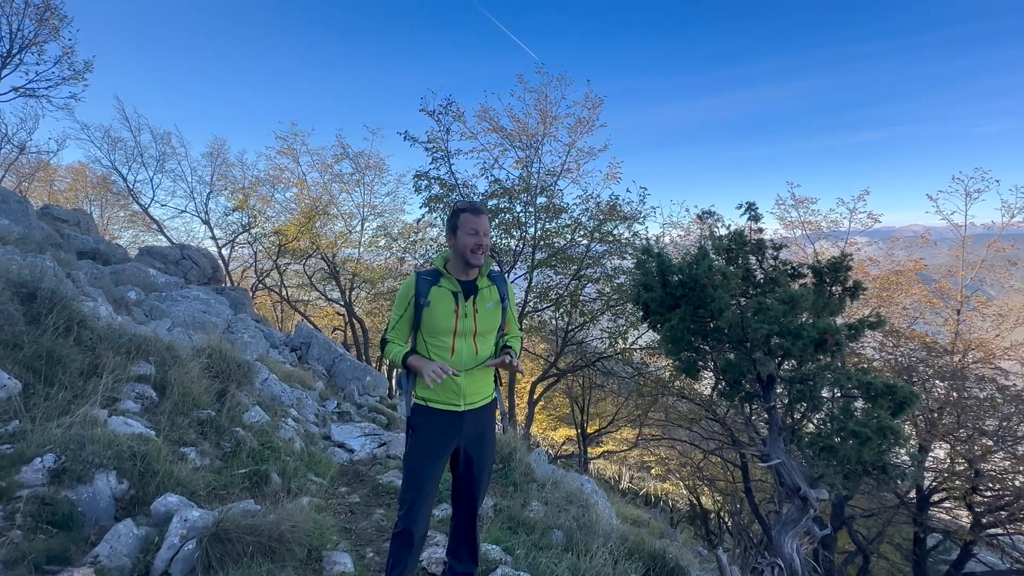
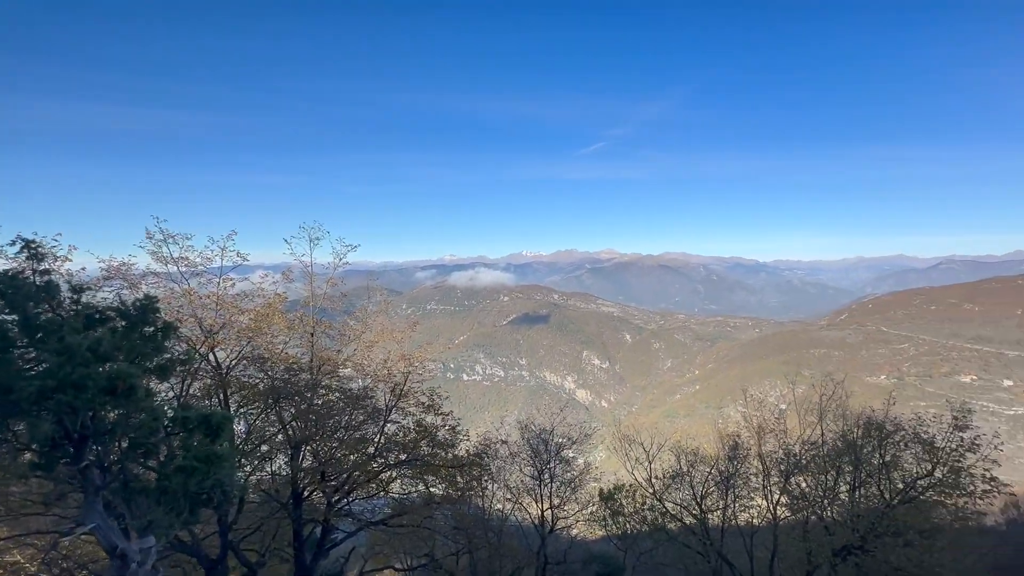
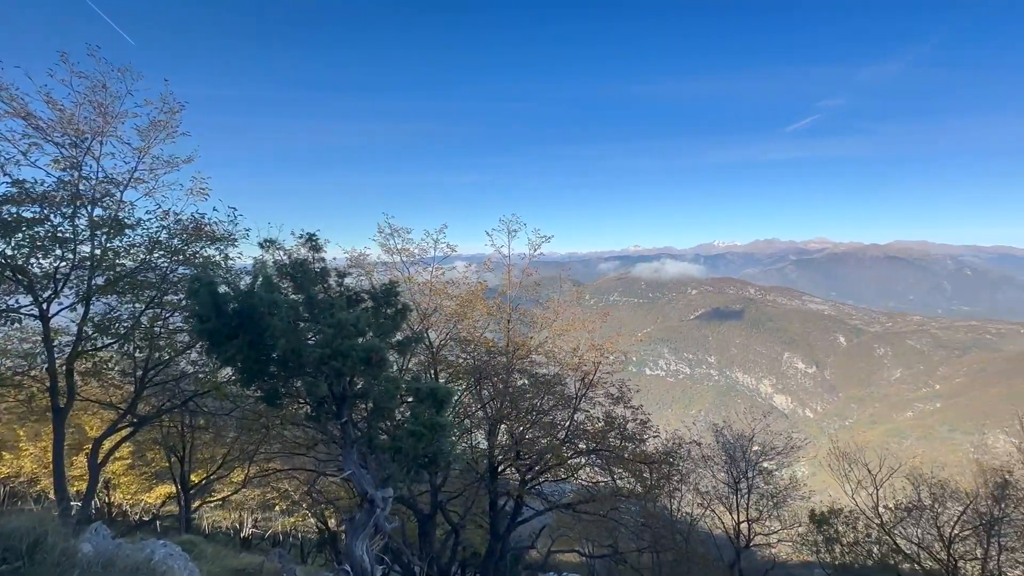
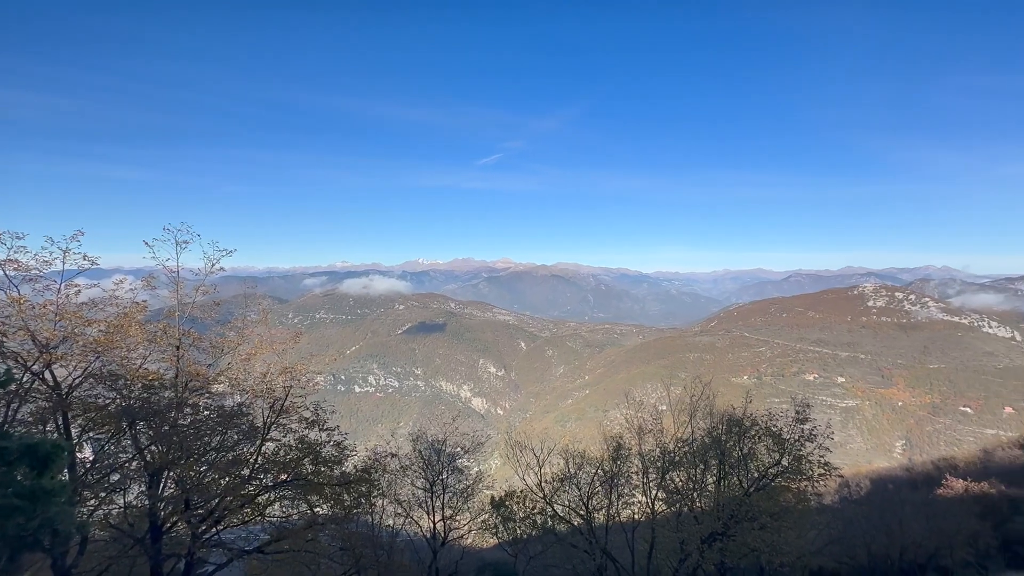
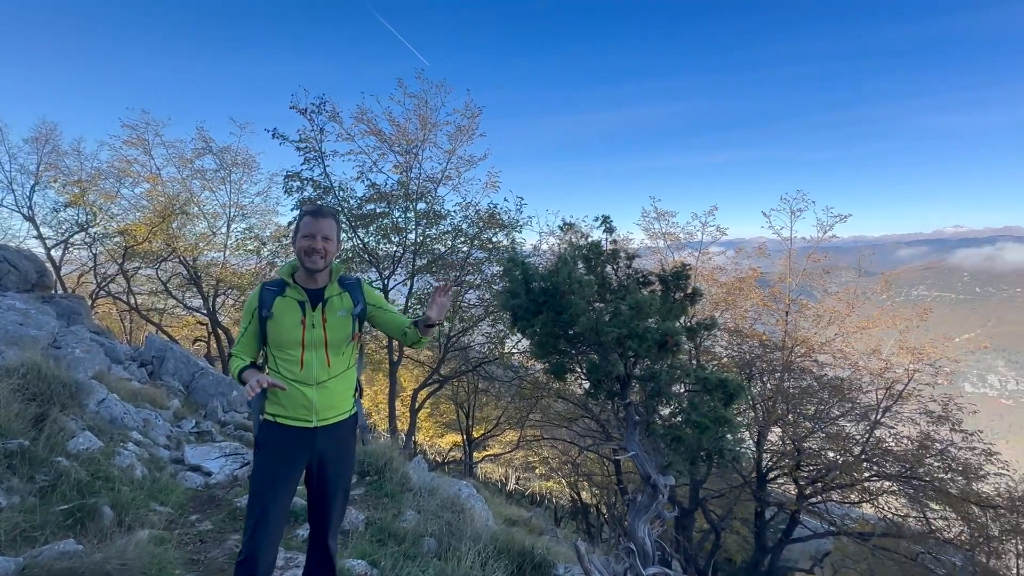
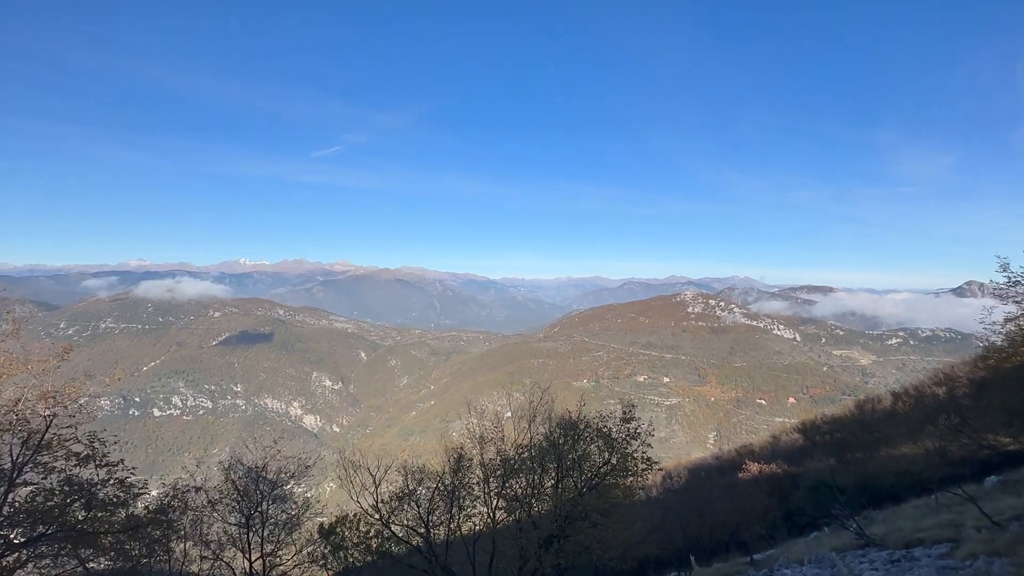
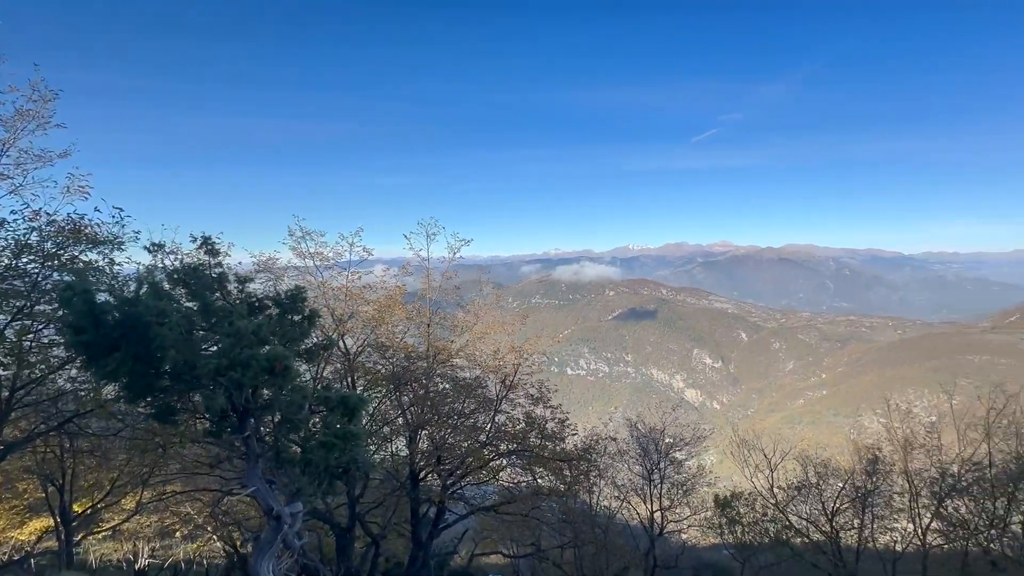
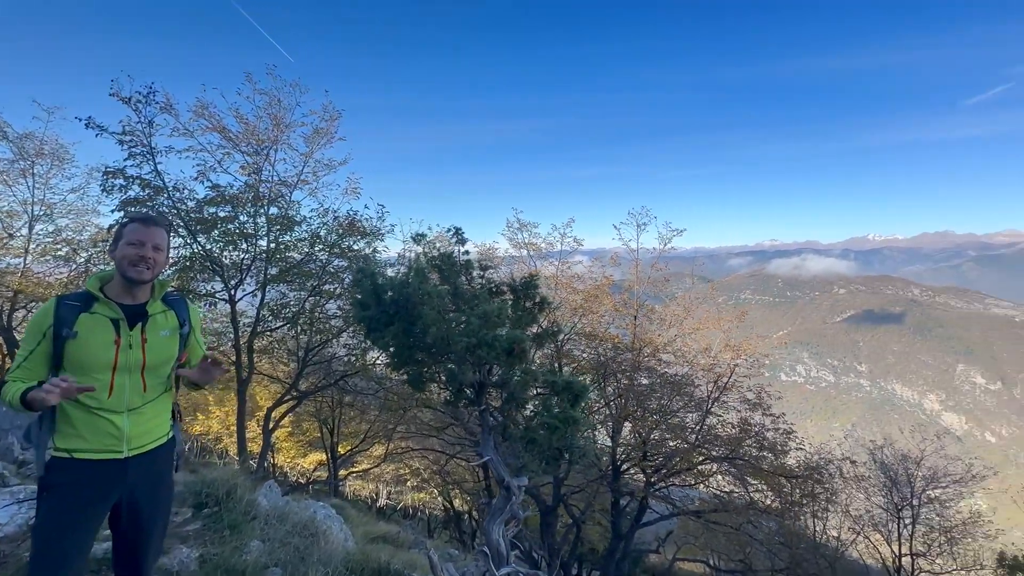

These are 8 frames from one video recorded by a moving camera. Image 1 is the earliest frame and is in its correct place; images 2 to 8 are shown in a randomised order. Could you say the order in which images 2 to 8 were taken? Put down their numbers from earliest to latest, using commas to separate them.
5, 8, 3, 7, 2, 4, 6
